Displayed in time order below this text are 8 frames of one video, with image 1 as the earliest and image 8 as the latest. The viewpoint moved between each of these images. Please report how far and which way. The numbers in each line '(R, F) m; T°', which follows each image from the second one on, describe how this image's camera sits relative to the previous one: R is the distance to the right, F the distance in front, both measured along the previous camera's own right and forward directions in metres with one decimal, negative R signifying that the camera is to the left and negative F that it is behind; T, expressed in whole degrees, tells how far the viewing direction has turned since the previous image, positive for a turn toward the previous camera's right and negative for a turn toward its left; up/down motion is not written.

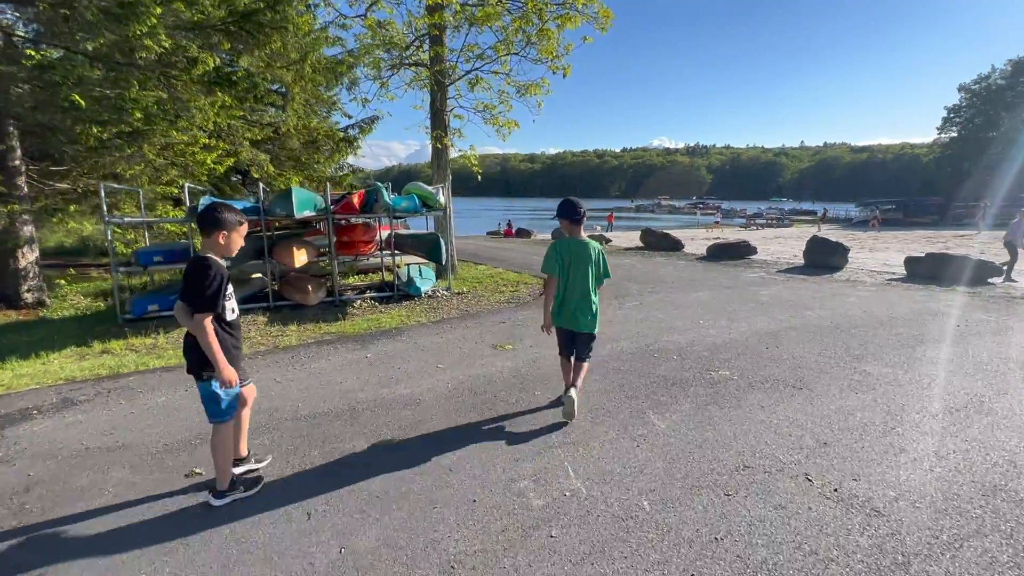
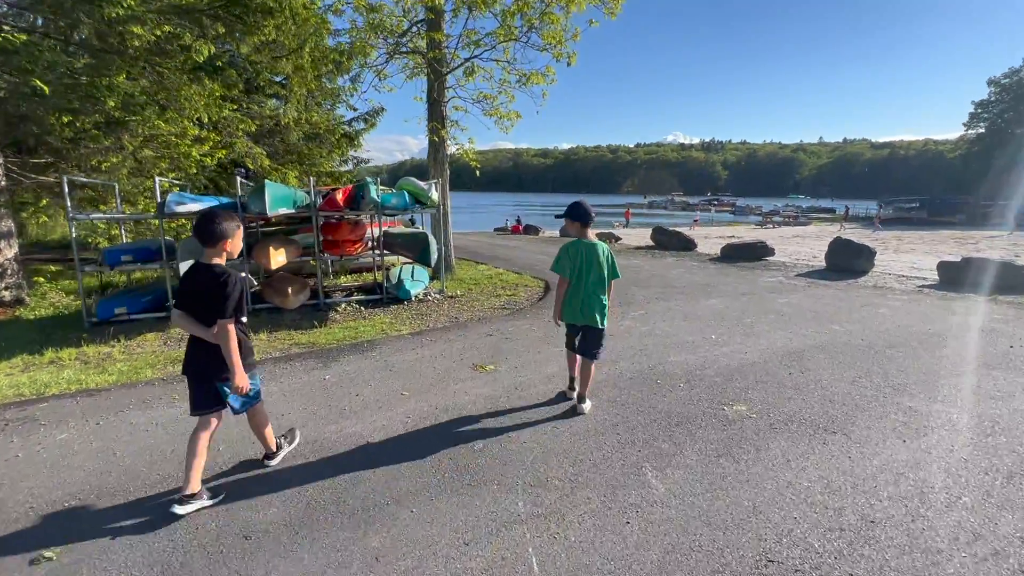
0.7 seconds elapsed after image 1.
(+0.3, +0.7) m; -1°
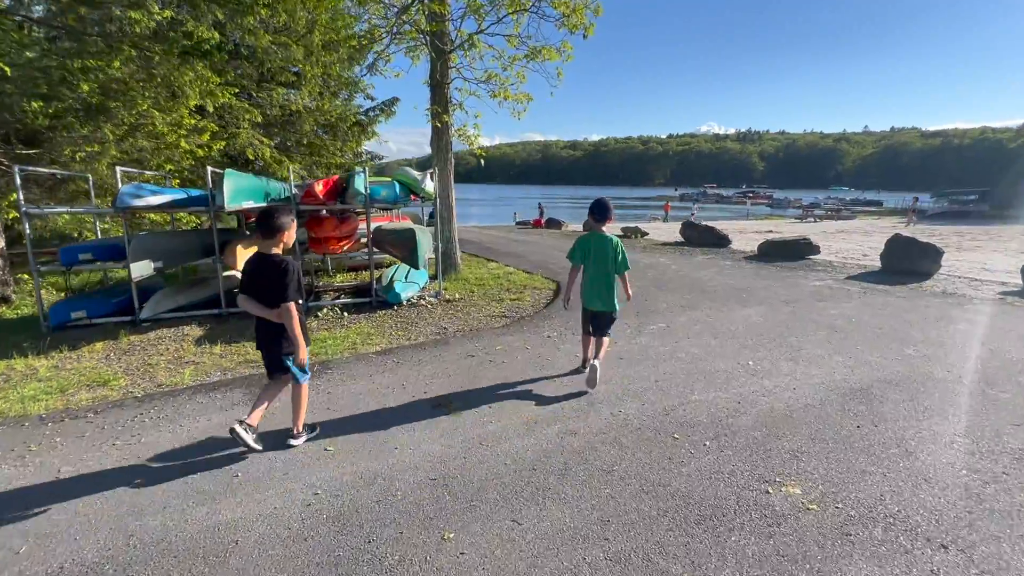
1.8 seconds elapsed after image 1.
(+0.4, +1.1) m; -3°
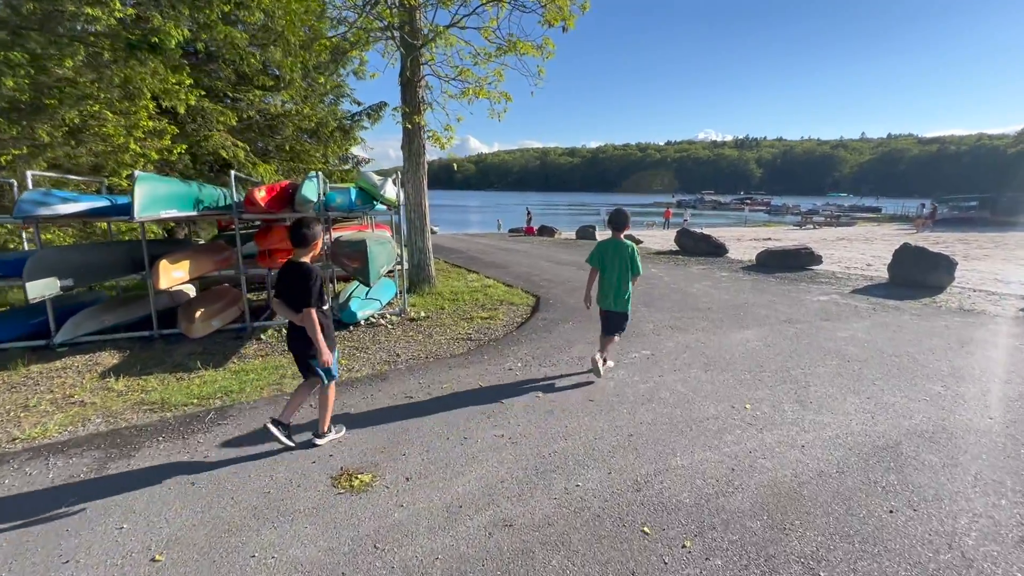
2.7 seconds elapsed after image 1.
(+0.4, +0.8) m; 0°
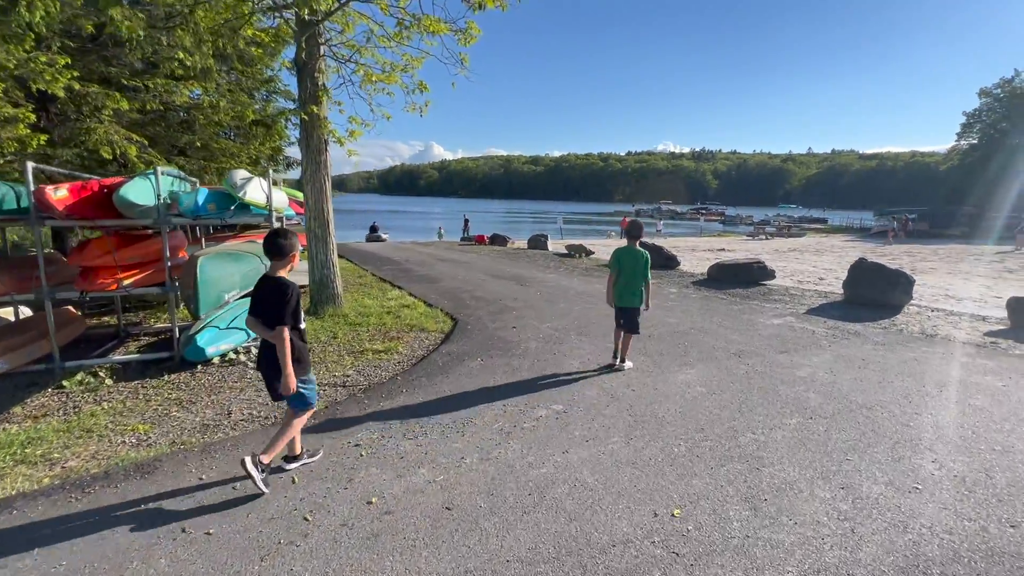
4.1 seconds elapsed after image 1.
(+0.8, +1.3) m; +4°
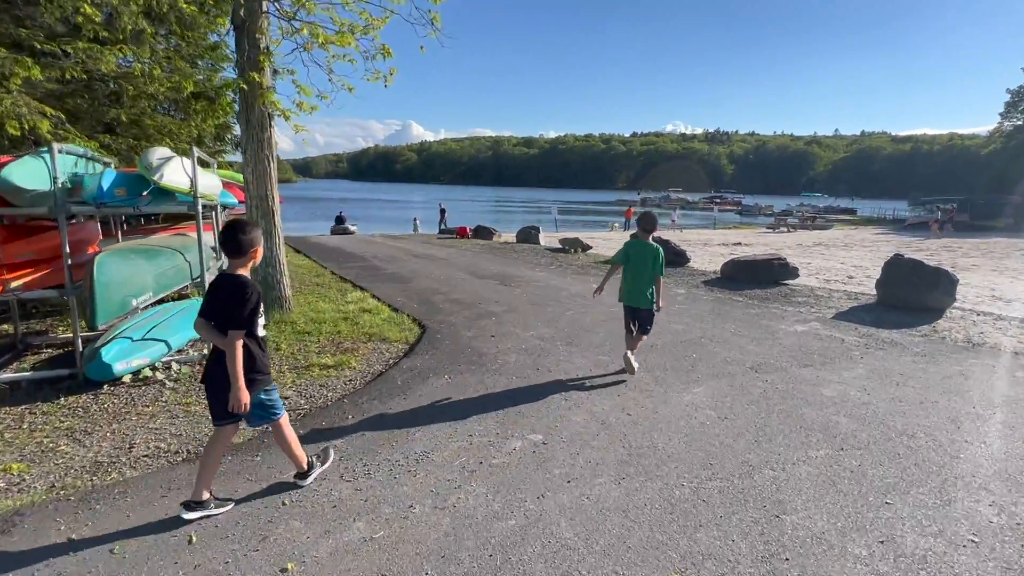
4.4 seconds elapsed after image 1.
(+0.3, +0.8) m; -1°
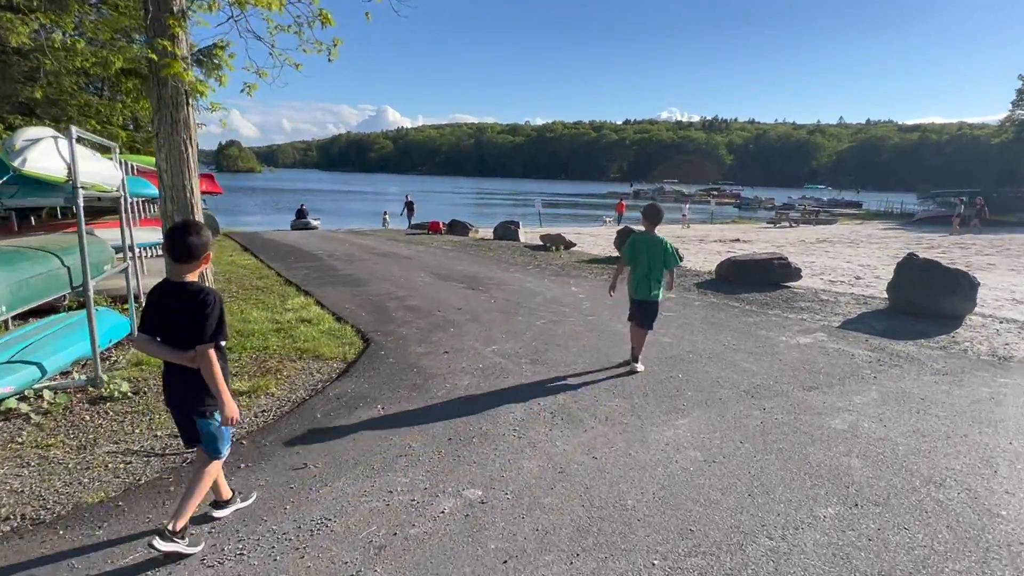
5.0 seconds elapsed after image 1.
(+0.4, +0.8) m; 0°
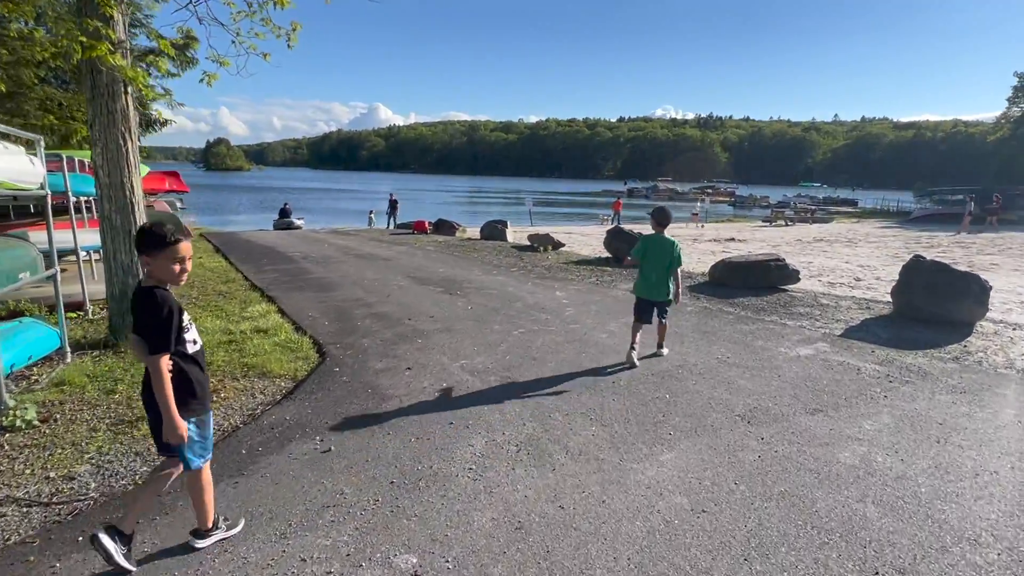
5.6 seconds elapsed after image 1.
(+0.3, +0.6) m; 0°
